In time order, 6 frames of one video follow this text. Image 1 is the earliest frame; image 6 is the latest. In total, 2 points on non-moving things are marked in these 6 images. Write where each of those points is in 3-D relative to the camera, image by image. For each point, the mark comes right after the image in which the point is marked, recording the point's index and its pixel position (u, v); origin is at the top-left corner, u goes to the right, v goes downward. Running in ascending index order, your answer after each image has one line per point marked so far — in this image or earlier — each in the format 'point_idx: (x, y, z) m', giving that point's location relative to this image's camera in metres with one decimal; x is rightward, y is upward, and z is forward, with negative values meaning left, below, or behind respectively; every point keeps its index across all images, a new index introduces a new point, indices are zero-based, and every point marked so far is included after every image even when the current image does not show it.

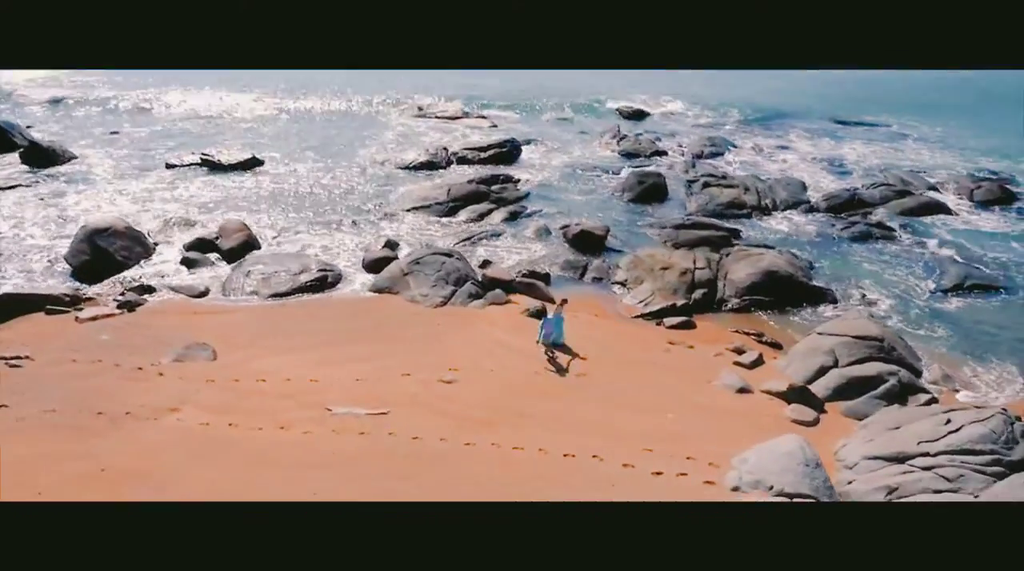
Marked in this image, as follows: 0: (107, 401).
0: (-3.6, -1.0, +7.1) m
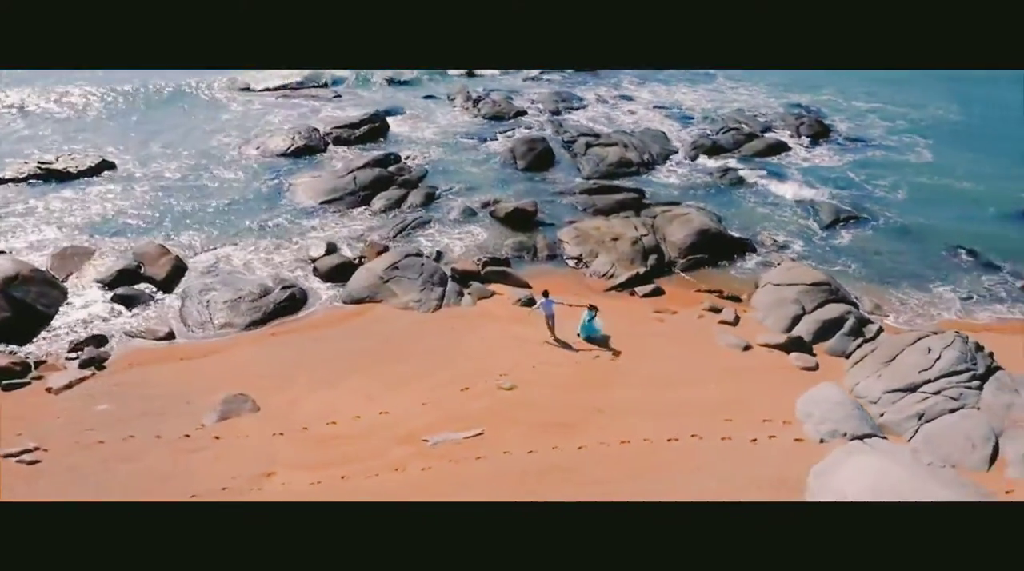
0: (-2.7, -1.6, +6.6) m
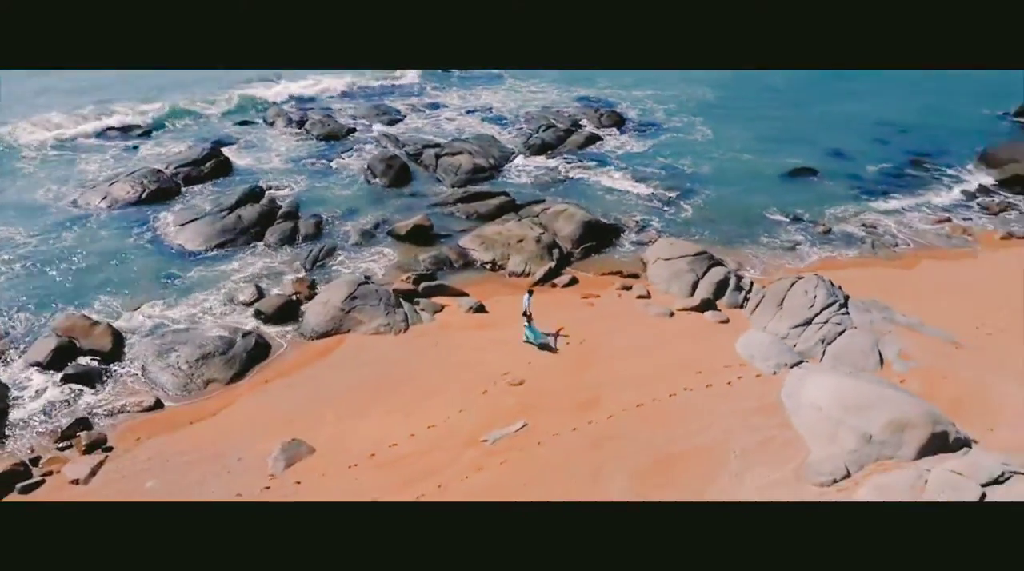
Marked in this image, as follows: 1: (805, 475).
0: (-1.9, -2.1, +7.0) m
1: (+2.7, -1.7, +7.4) m
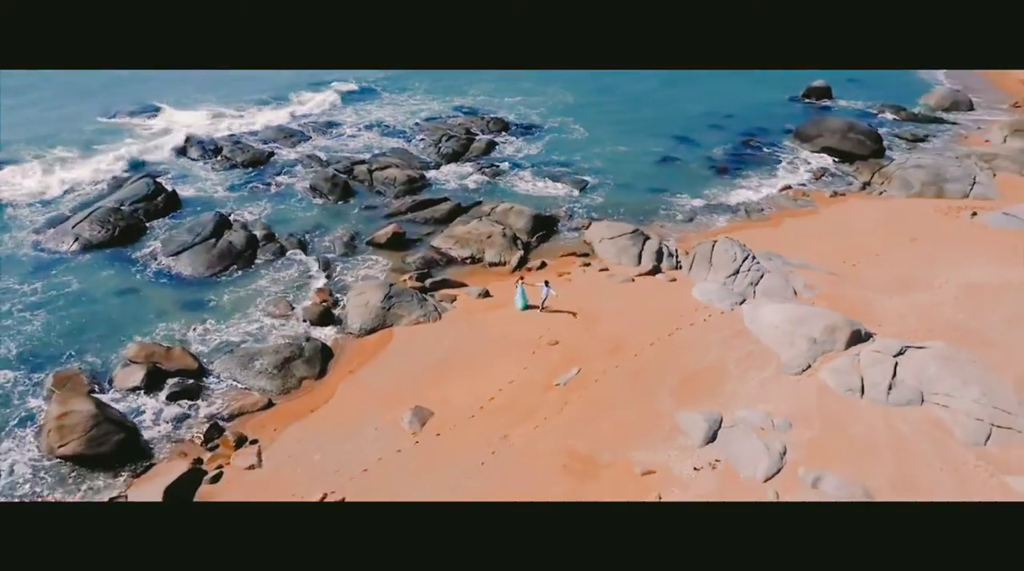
0: (-0.7, -2.0, +9.3) m
1: (+3.7, -1.1, +10.8) m
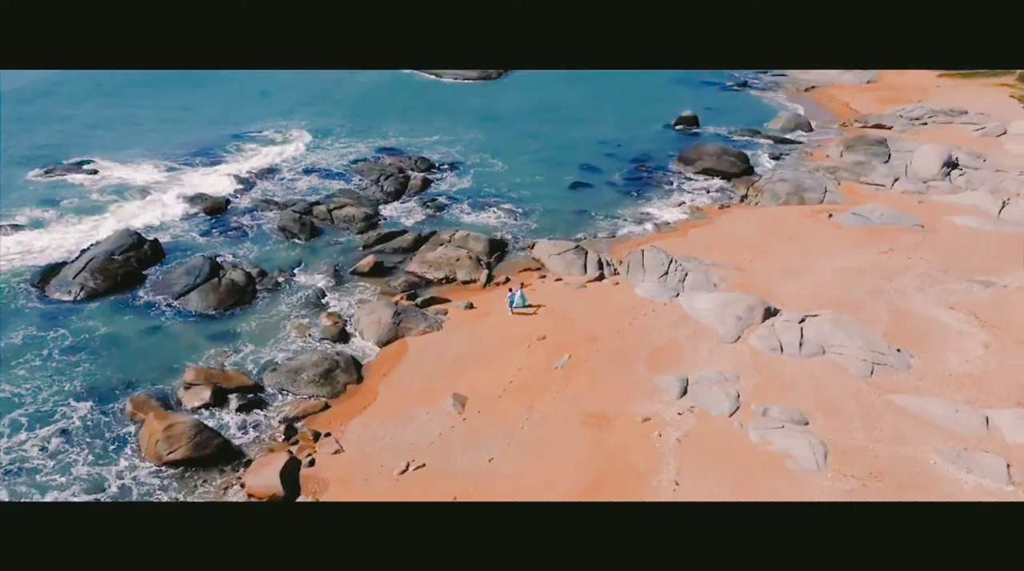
0: (-0.2, -2.1, +11.9) m
1: (+3.7, -1.0, +14.2) m
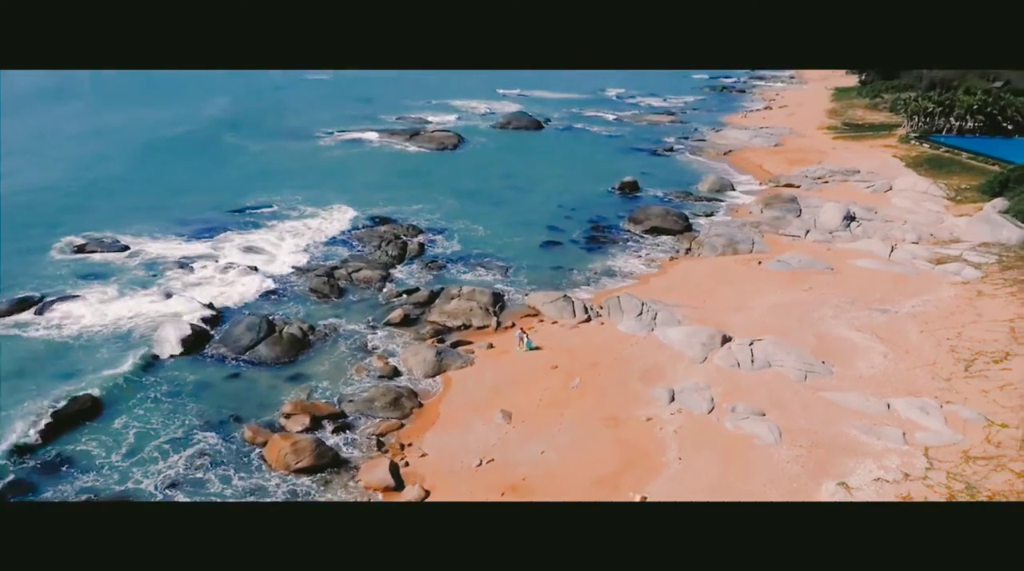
0: (+0.6, -2.9, +15.9) m
1: (+4.2, -1.8, +18.5) m
